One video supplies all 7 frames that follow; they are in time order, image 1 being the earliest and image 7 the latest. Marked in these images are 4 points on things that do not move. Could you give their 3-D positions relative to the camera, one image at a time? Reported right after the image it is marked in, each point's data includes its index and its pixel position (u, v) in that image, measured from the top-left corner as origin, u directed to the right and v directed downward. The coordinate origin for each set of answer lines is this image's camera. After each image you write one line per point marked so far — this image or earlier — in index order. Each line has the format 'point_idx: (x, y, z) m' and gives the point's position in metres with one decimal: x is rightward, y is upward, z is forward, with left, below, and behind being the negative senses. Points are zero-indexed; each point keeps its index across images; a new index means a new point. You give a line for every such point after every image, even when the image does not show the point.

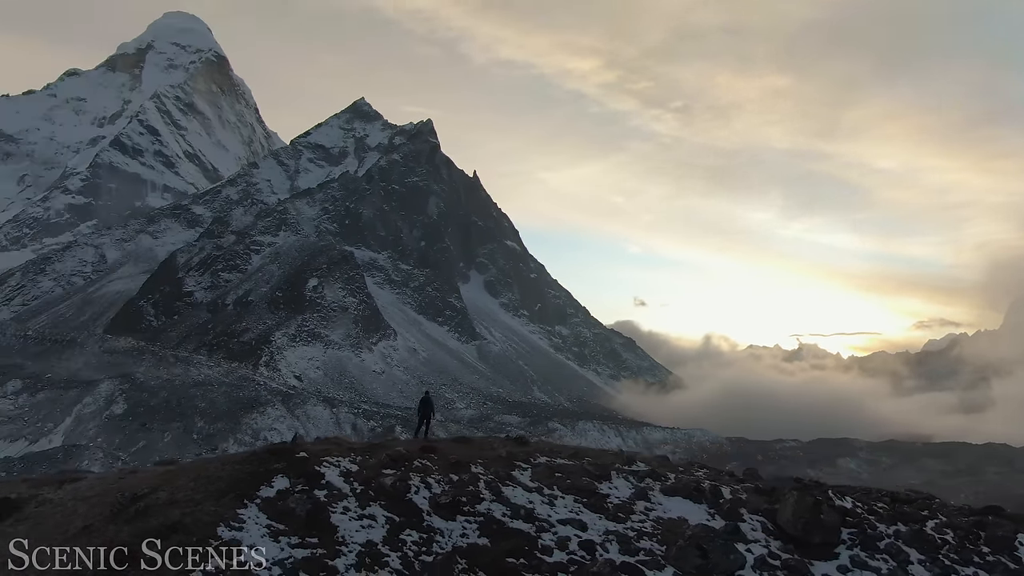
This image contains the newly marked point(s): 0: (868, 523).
0: (+7.5, -5.0, +16.9) m
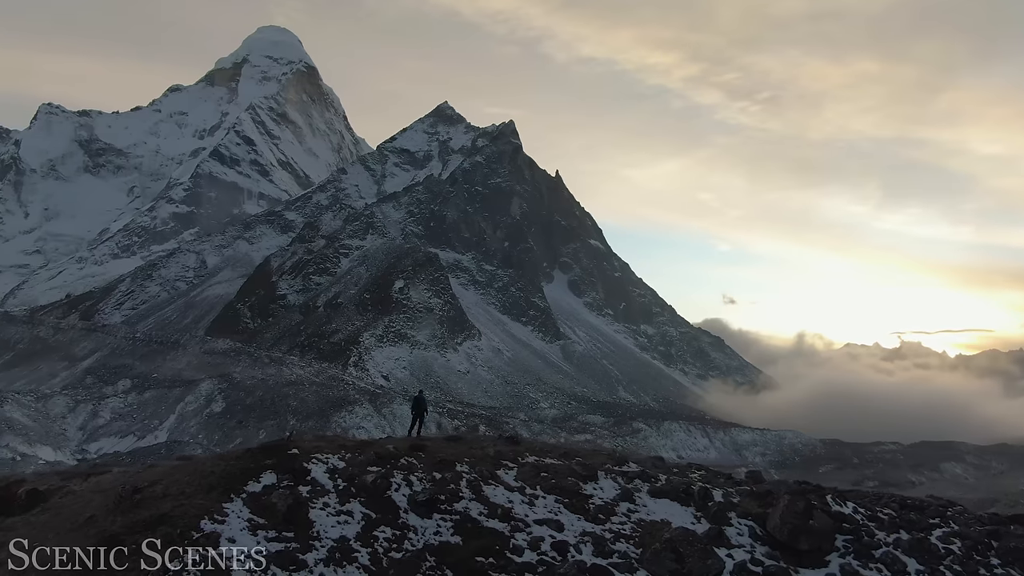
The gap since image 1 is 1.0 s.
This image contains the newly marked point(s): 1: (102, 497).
0: (+7.1, -4.9, +16.0) m
1: (-9.5, -4.7, +18.4) m
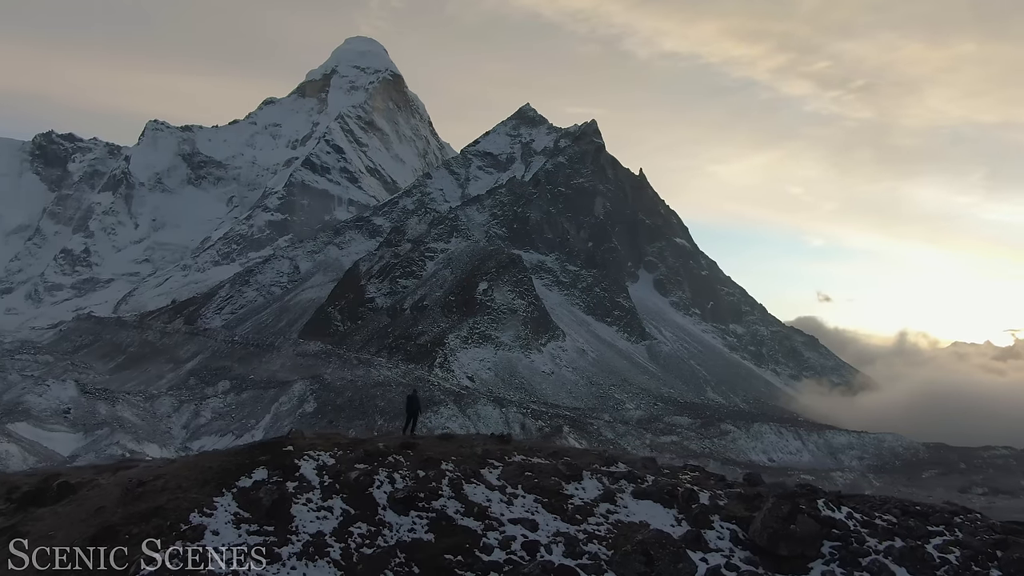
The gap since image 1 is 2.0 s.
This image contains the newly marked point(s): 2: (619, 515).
0: (+6.5, -4.8, +15.2) m
1: (-9.7, -4.8, +19.5) m
2: (+2.2, -4.6, +16.2) m
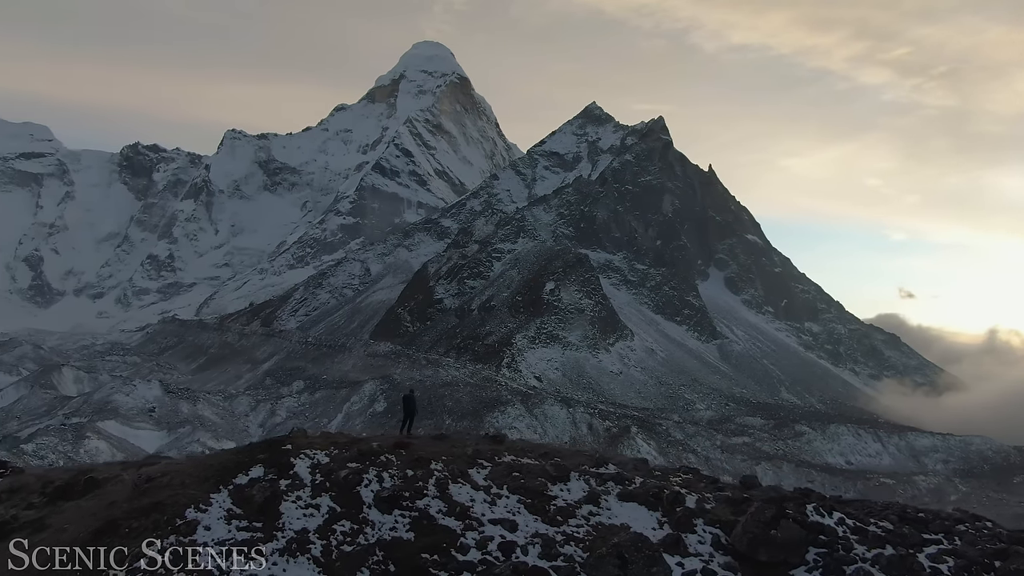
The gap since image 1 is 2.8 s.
0: (+6.0, -4.7, +14.6) m
1: (-9.7, -5.0, +20.3) m
2: (+1.8, -4.6, +16.0) m
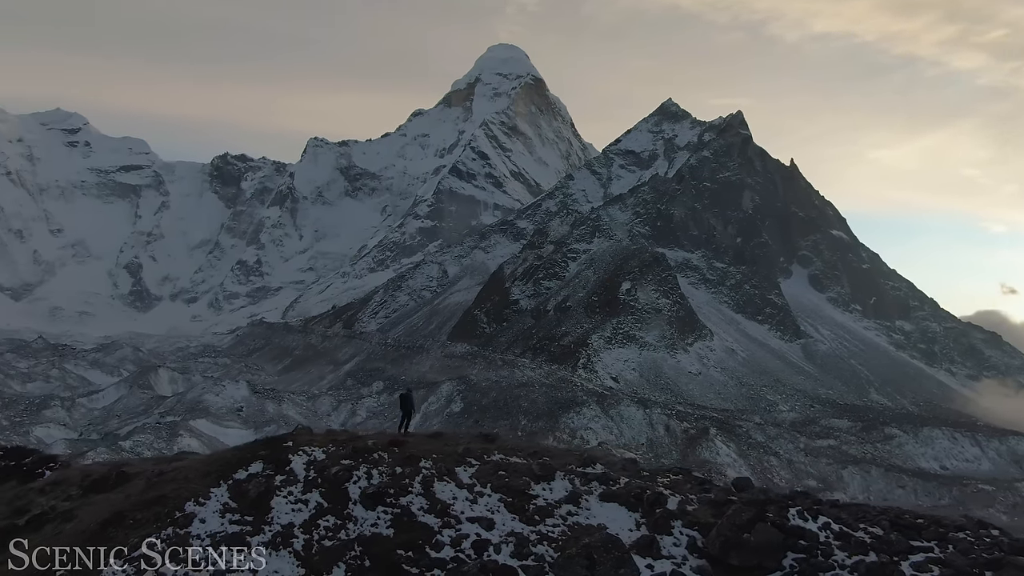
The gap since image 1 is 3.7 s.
0: (+5.4, -4.6, +14.0) m
1: (-9.7, -5.0, +21.3) m
2: (+1.3, -4.5, +15.8) m
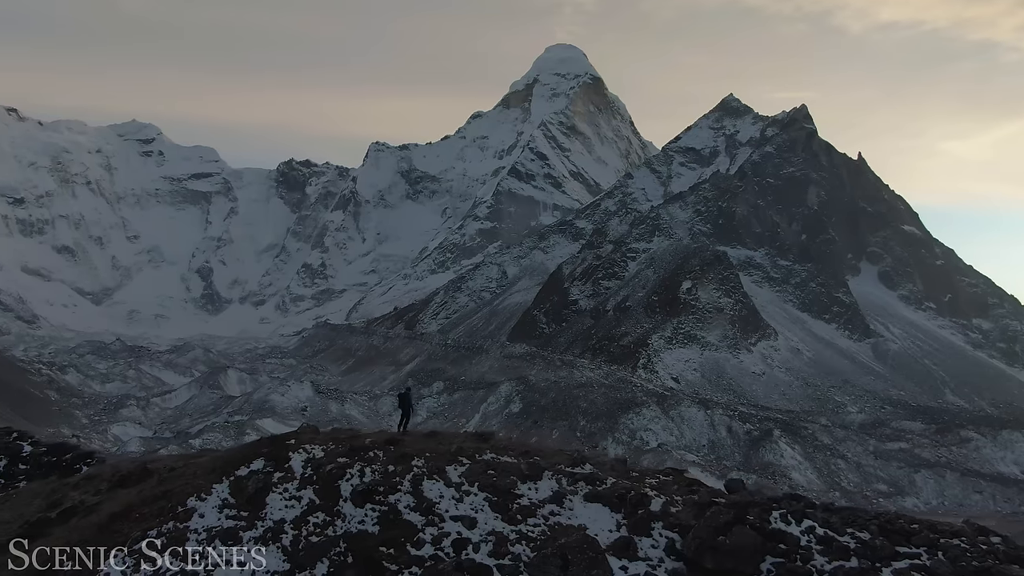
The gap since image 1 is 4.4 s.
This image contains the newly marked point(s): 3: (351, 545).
0: (+4.9, -4.5, +13.5) m
1: (-9.6, -5.1, +22.0) m
2: (+1.0, -4.5, +15.7) m
3: (-3.2, -5.1, +15.9) m
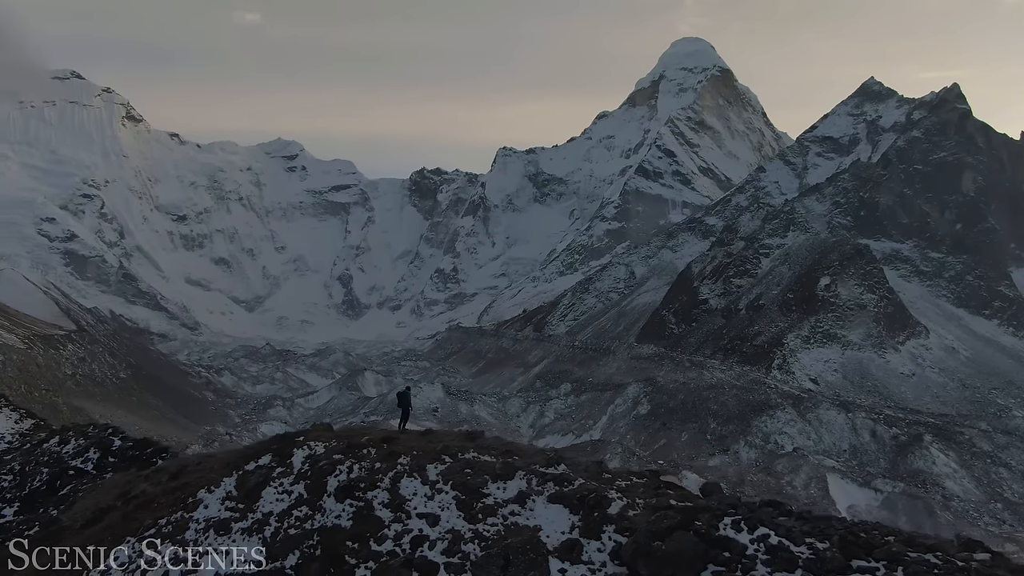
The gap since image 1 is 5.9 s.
0: (+3.7, -4.4, +12.7) m
1: (-9.1, -5.3, +23.5) m
2: (+0.2, -4.4, +15.4) m
3: (-3.9, -5.1, +16.4) m
